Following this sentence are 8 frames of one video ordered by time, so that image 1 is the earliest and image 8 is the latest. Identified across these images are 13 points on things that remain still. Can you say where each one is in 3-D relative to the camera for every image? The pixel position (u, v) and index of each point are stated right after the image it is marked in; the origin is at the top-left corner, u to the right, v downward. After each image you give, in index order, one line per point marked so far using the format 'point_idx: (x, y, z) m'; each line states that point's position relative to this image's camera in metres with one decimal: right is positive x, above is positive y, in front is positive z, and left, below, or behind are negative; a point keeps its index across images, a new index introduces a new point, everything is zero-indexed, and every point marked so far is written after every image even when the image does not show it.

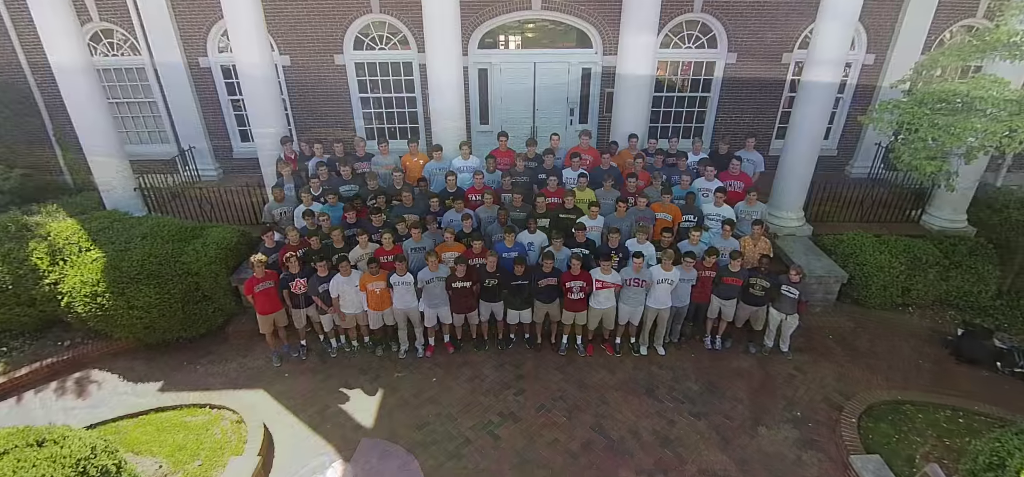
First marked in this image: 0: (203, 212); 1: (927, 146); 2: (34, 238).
0: (-5.8, +0.5, +7.6) m
1: (+4.5, +1.0, +4.4) m
2: (-7.2, 0.0, +6.1) m
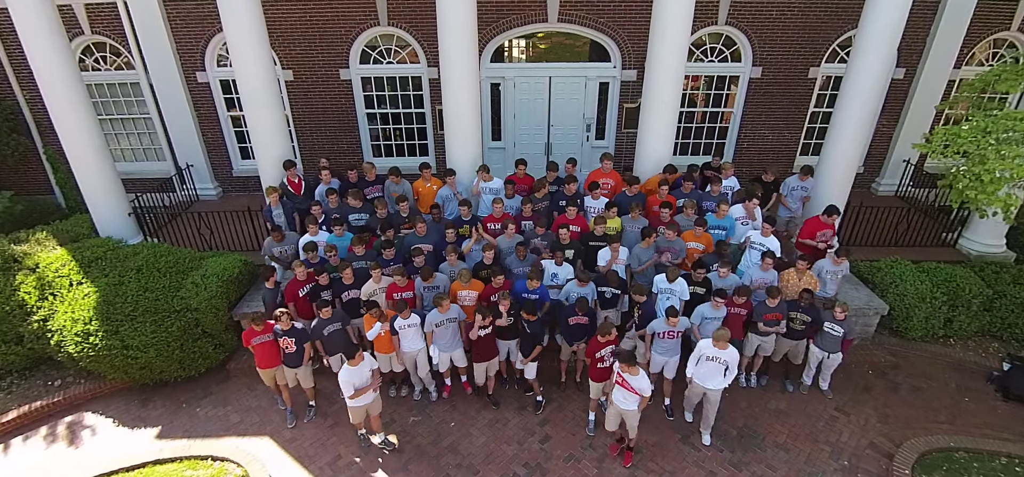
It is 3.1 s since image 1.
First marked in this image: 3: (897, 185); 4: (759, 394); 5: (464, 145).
0: (-5.5, 0.0, +7.2) m
1: (+4.8, +0.6, +4.1) m
2: (-6.9, -0.4, +5.7) m
3: (+8.3, +1.2, +8.6) m
4: (+3.2, -2.0, +5.2) m
5: (-0.8, +1.5, +6.4) m
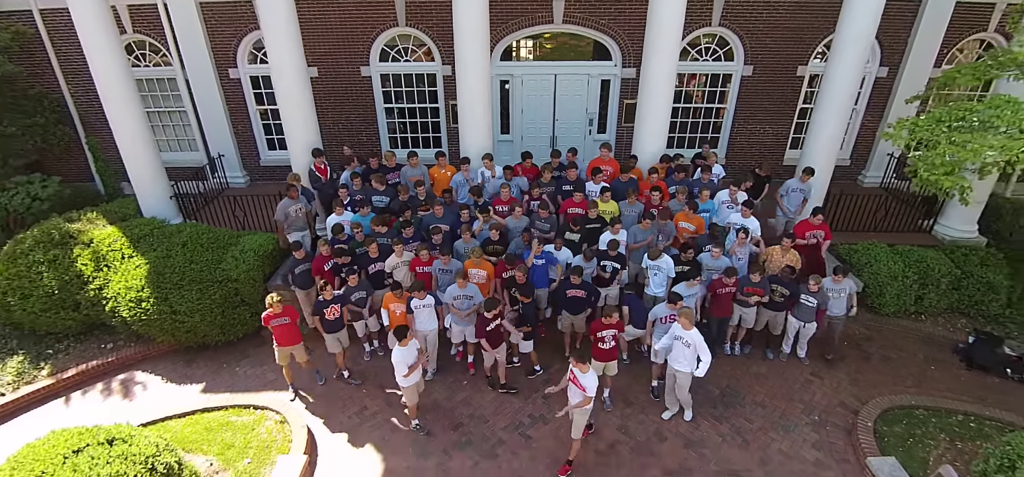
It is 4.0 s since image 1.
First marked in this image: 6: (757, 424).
0: (-5.4, +0.4, +7.8) m
1: (+4.9, +0.9, +4.6) m
2: (-6.8, -0.1, +6.3) m
3: (+8.4, +1.4, +9.1) m
4: (+3.3, -1.8, +5.8) m
5: (-0.6, +1.8, +7.0) m
6: (+3.0, -2.3, +4.9) m
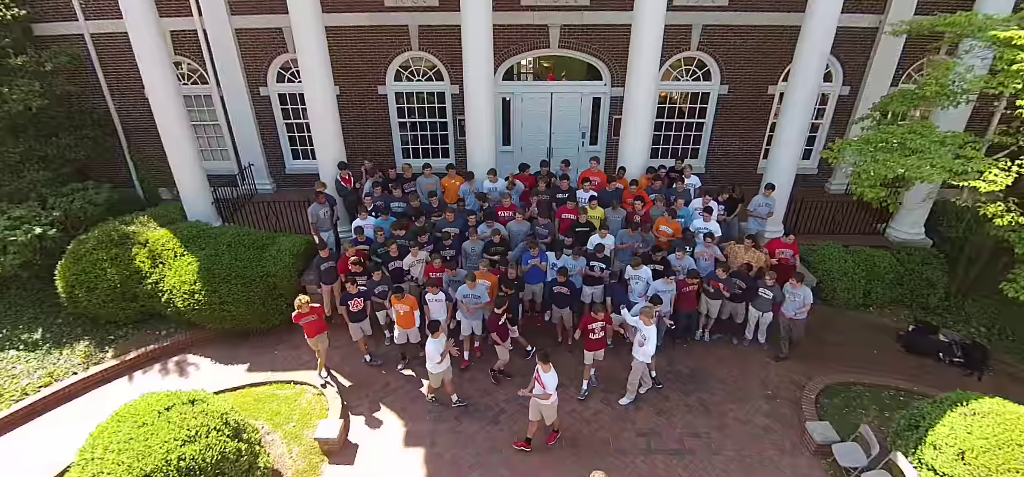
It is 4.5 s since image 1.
0: (-5.3, +0.4, +8.8) m
1: (+4.9, +0.8, +5.5) m
2: (-6.8, -0.1, +7.3) m
3: (+8.4, +1.3, +10.0) m
4: (+3.3, -1.8, +6.7) m
5: (-0.6, +1.8, +7.9) m
6: (+3.0, -2.3, +5.8) m
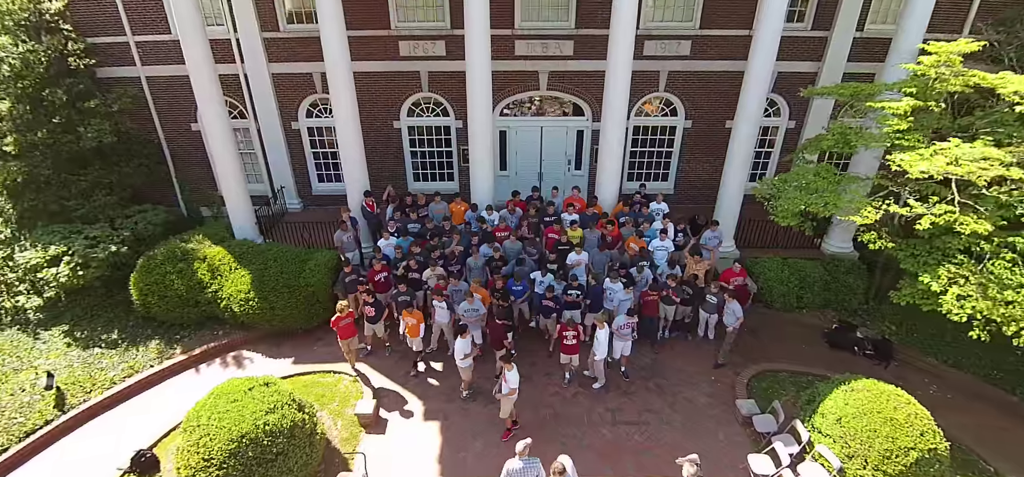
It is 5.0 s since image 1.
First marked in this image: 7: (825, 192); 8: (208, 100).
0: (-5.4, 0.0, +10.3) m
1: (+4.8, +0.5, +7.0) m
2: (-6.9, -0.4, +8.8) m
3: (+8.3, +1.1, +11.5) m
4: (+3.3, -2.1, +8.2) m
5: (-0.7, +1.4, +9.4) m
6: (+2.9, -2.6, +7.3) m
7: (+5.4, +0.8, +7.0) m
8: (-6.6, +3.0, +8.8) m
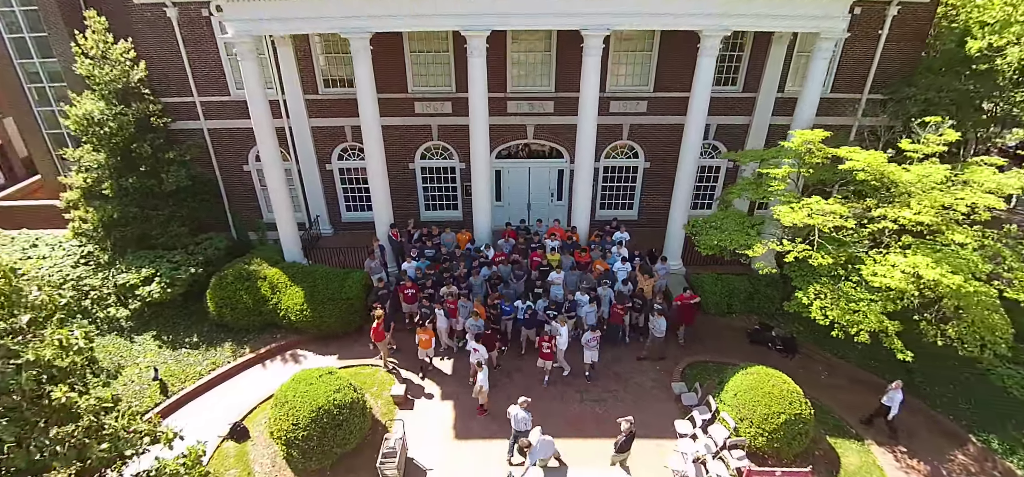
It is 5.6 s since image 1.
0: (-5.6, -0.6, +12.7) m
1: (+4.7, -0.1, +9.5) m
2: (-7.0, -1.1, +11.2) m
3: (+8.2, +0.5, +13.9) m
4: (+3.1, -2.7, +10.6) m
5: (-0.9, +0.8, +11.8) m
6: (+2.8, -3.2, +9.7) m
7: (+5.2, +0.2, +9.5) m
8: (-6.8, +2.4, +11.2) m
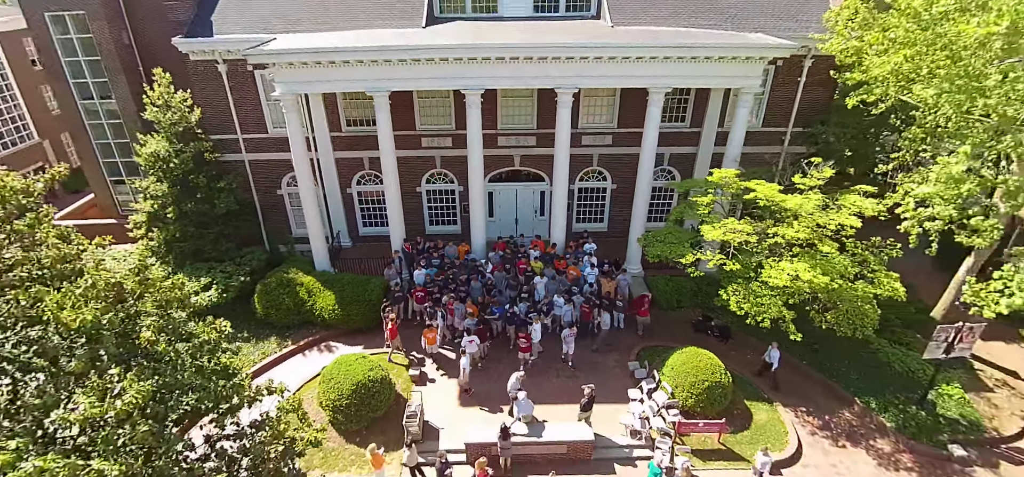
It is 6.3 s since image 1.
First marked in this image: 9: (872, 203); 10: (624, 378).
0: (-5.9, -1.1, +15.2) m
1: (+4.4, -0.4, +12.1) m
2: (-7.3, -1.6, +13.7) m
3: (+7.8, +0.2, +16.6) m
4: (+2.8, -3.1, +13.3) m
5: (-1.2, +0.4, +14.5) m
6: (+2.5, -3.6, +12.4) m
7: (+4.9, -0.1, +12.1) m
8: (-7.2, +1.9, +13.7) m
9: (+9.6, +0.9, +10.6) m
10: (+3.4, -4.2, +12.0) m
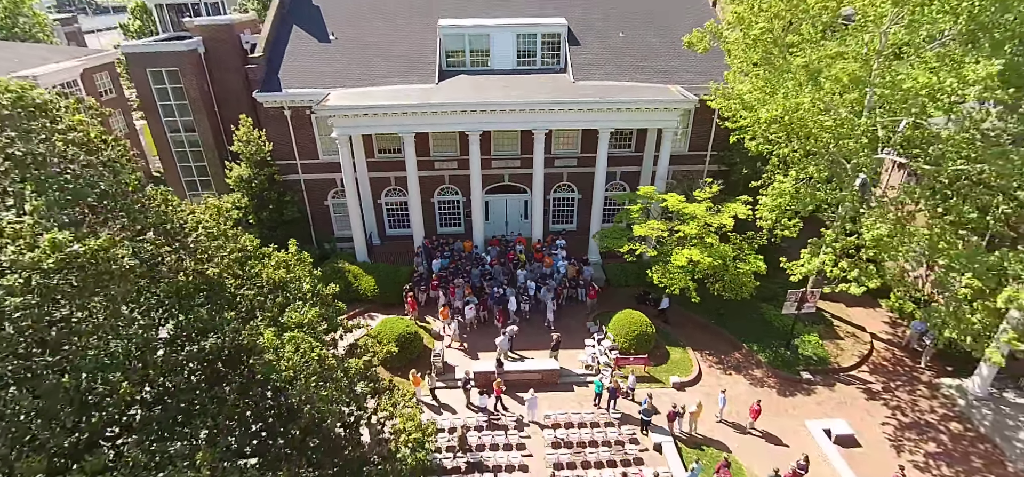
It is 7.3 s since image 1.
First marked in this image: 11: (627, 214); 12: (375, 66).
0: (-6.3, -1.0, +20.2) m
1: (+4.0, -0.2, +17.2) m
2: (-7.7, -1.6, +18.6) m
3: (+7.4, +0.4, +21.7) m
4: (+2.5, -2.9, +18.3) m
5: (-1.6, +0.5, +19.5) m
6: (+2.2, -3.4, +17.4) m
7: (+4.5, +0.1, +17.2) m
8: (-7.6, +1.9, +18.7) m
9: (+9.2, +1.2, +15.8) m
10: (+3.0, -4.0, +17.0) m
11: (+5.0, +1.1, +17.4) m
12: (-6.7, +8.4, +19.3) m
